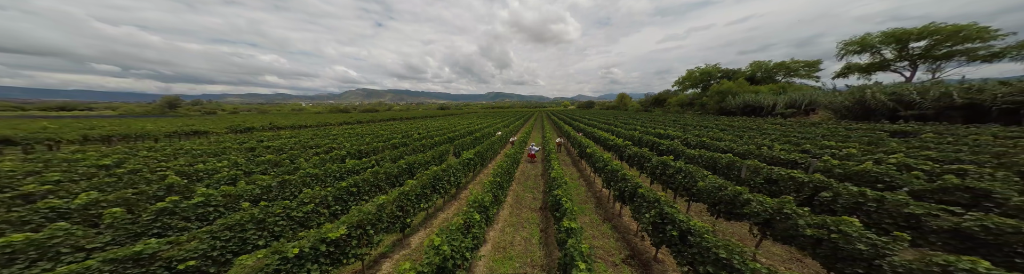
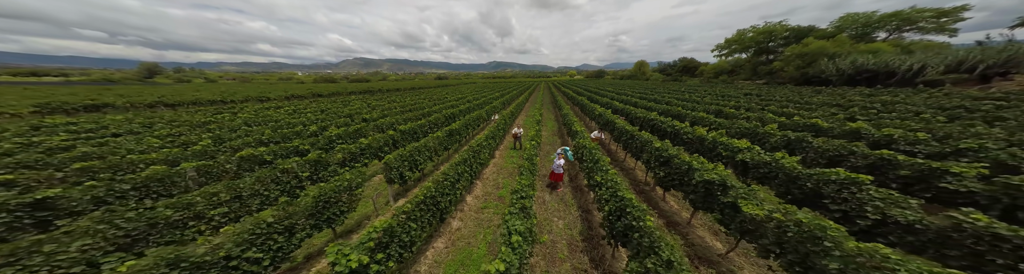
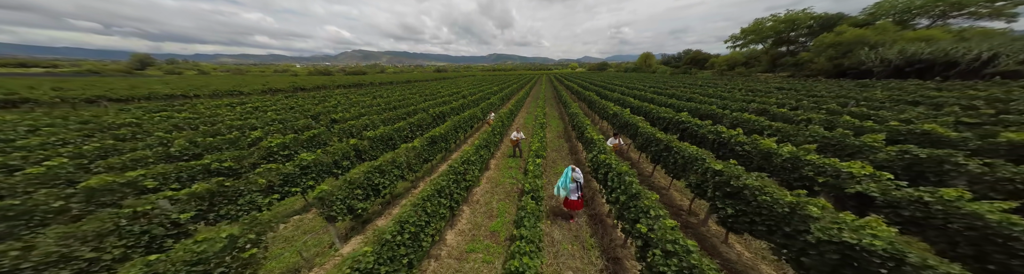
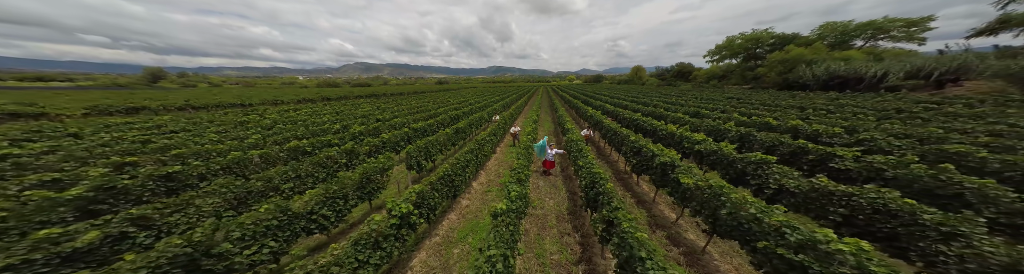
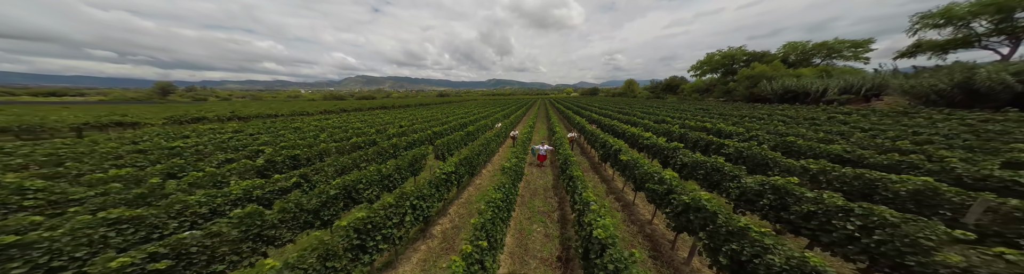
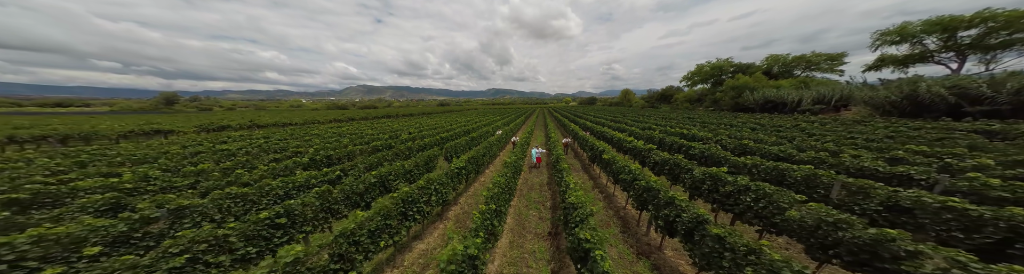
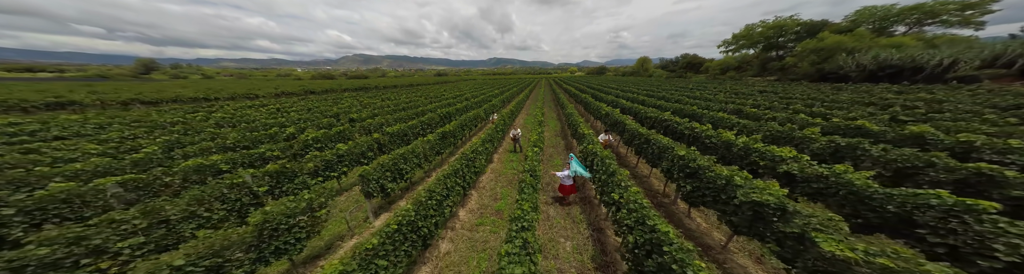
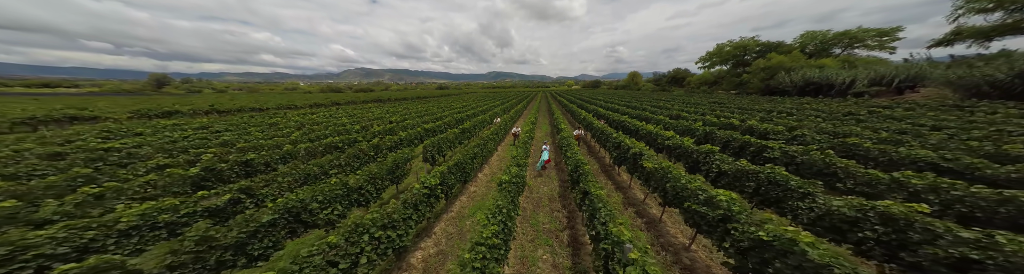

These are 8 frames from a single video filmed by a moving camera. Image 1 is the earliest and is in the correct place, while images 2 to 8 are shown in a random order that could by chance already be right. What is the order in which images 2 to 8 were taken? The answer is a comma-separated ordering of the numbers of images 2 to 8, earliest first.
6, 5, 8, 4, 2, 7, 3
